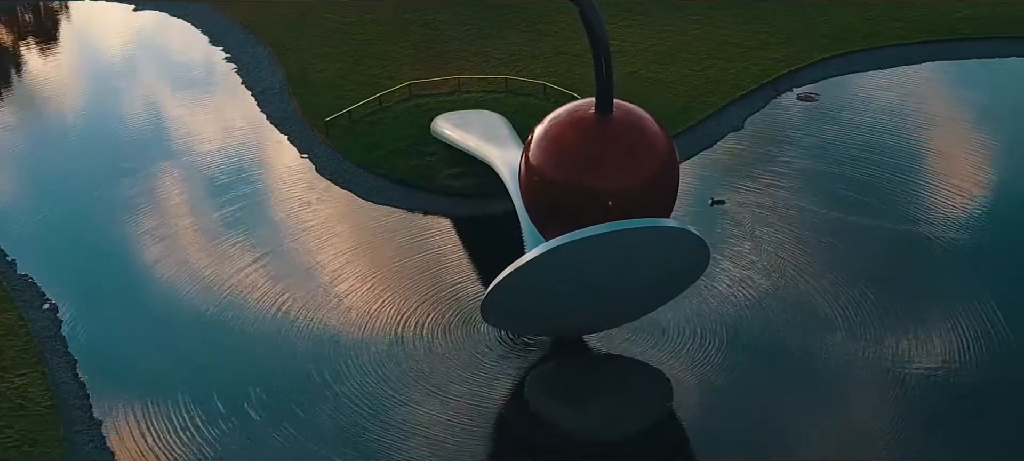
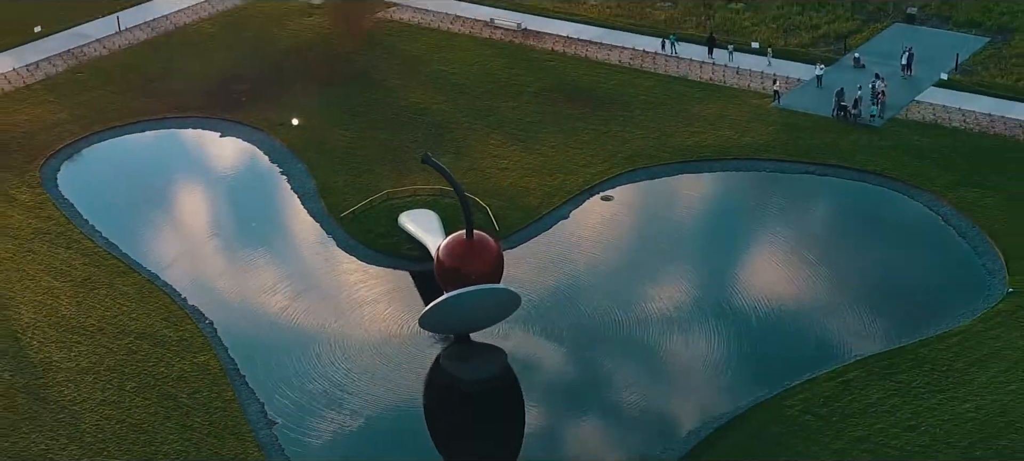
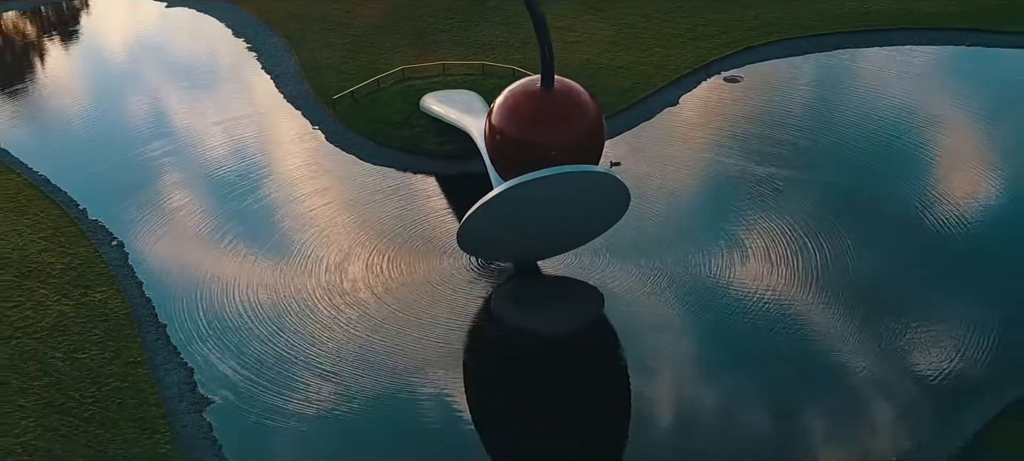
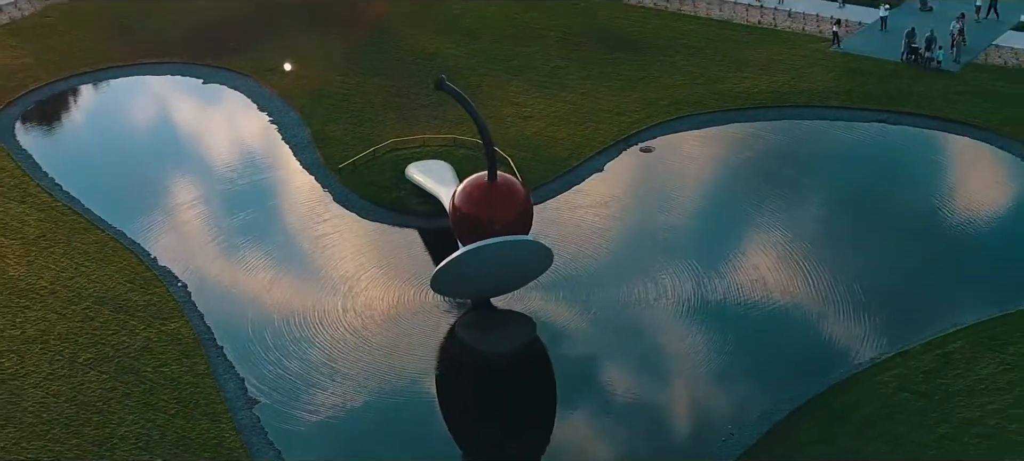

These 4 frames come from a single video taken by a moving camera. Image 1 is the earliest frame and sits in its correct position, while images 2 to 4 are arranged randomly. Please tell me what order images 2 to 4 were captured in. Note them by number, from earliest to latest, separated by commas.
3, 4, 2
